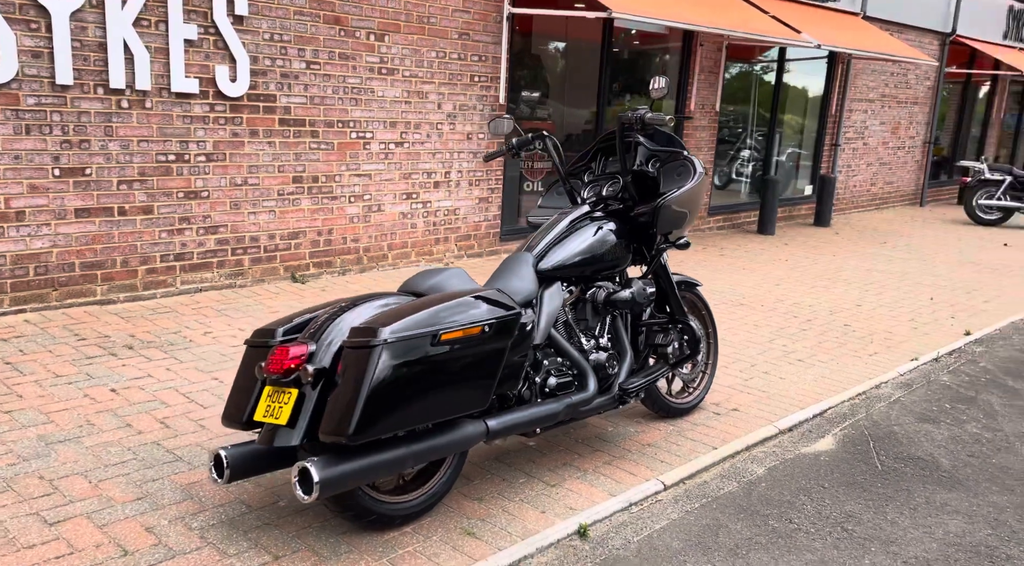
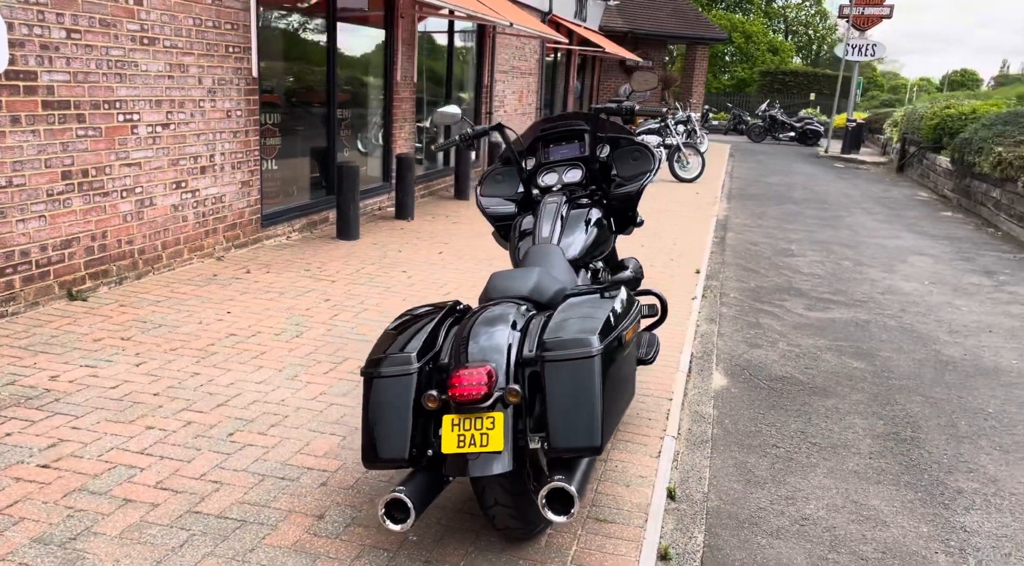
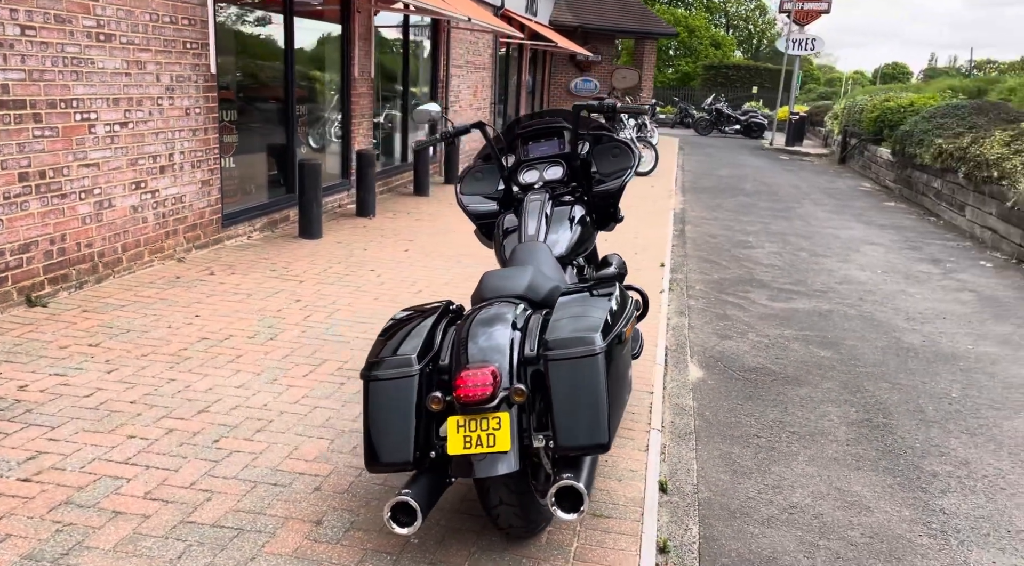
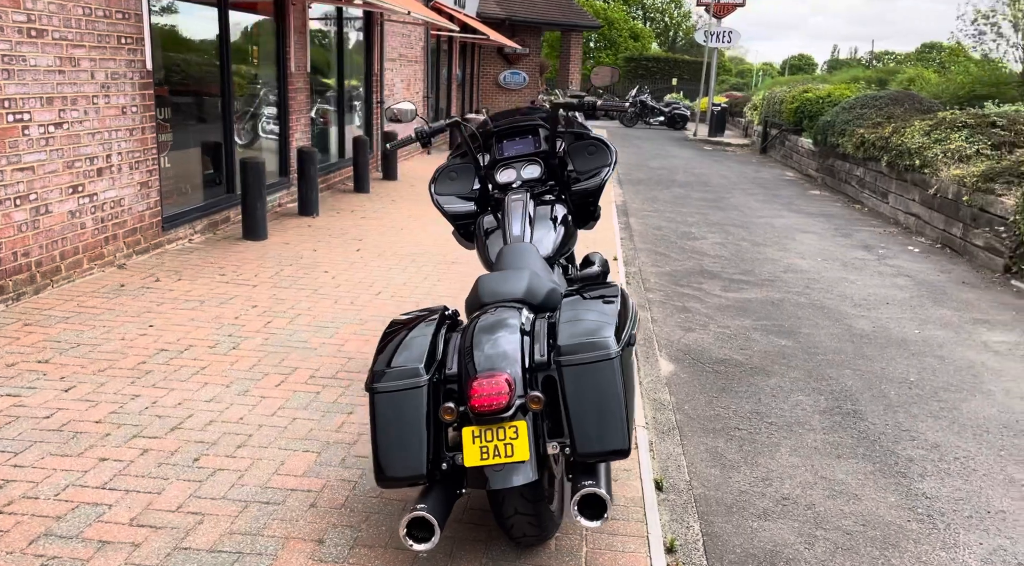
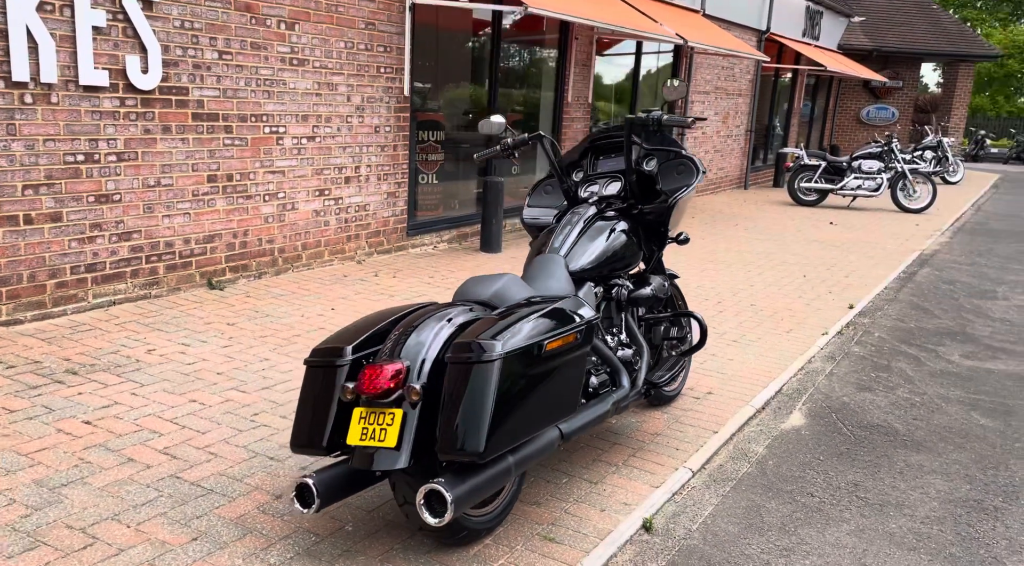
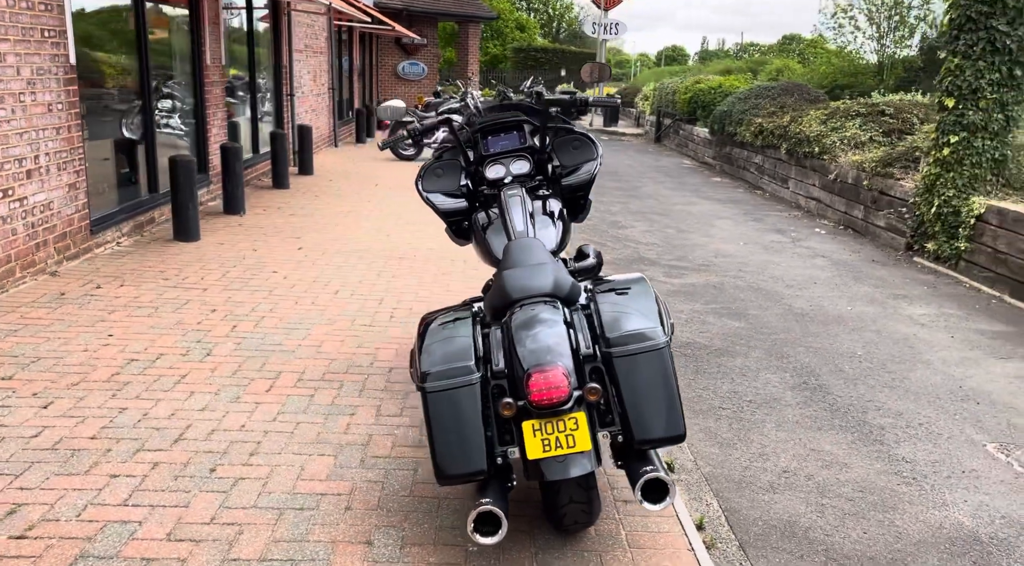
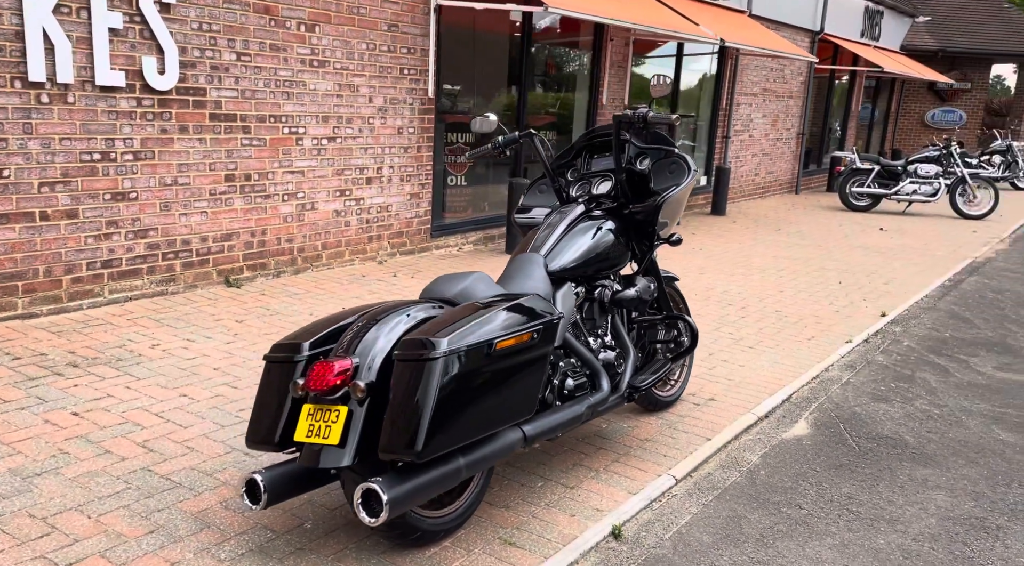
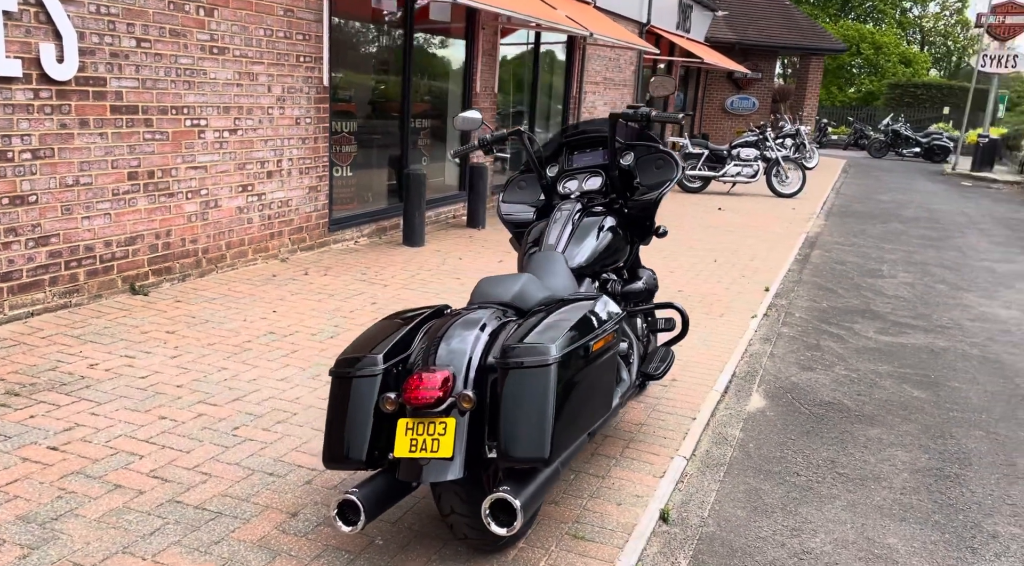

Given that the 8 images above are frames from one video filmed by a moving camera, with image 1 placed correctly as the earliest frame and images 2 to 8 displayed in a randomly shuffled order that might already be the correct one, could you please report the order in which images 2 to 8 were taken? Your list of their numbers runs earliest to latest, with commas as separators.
7, 5, 8, 2, 3, 4, 6
